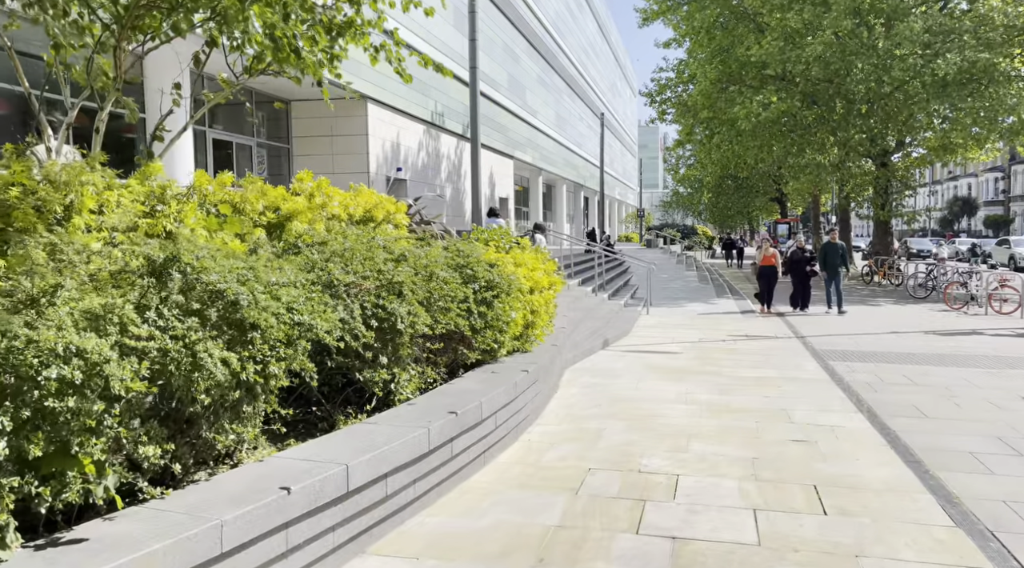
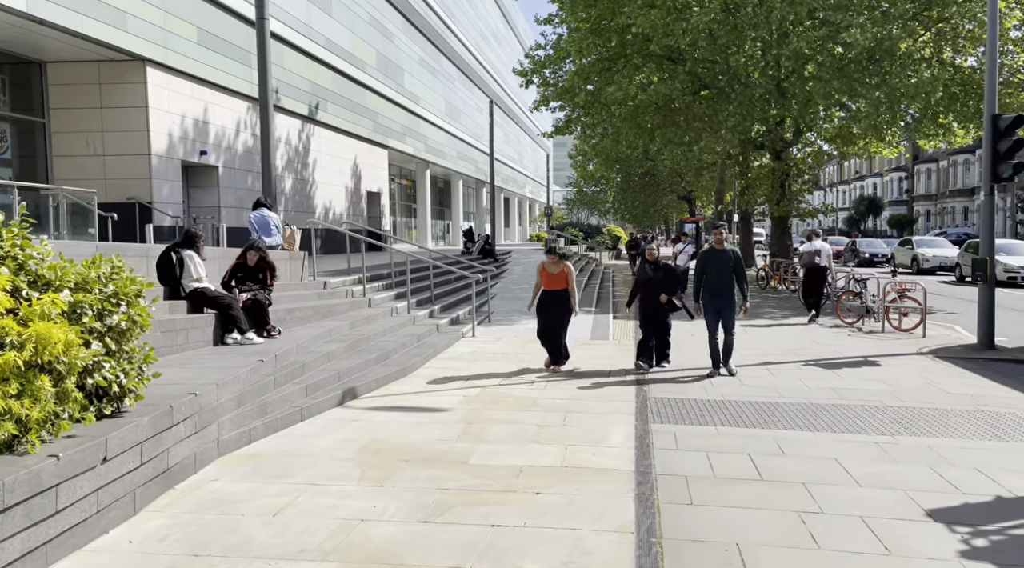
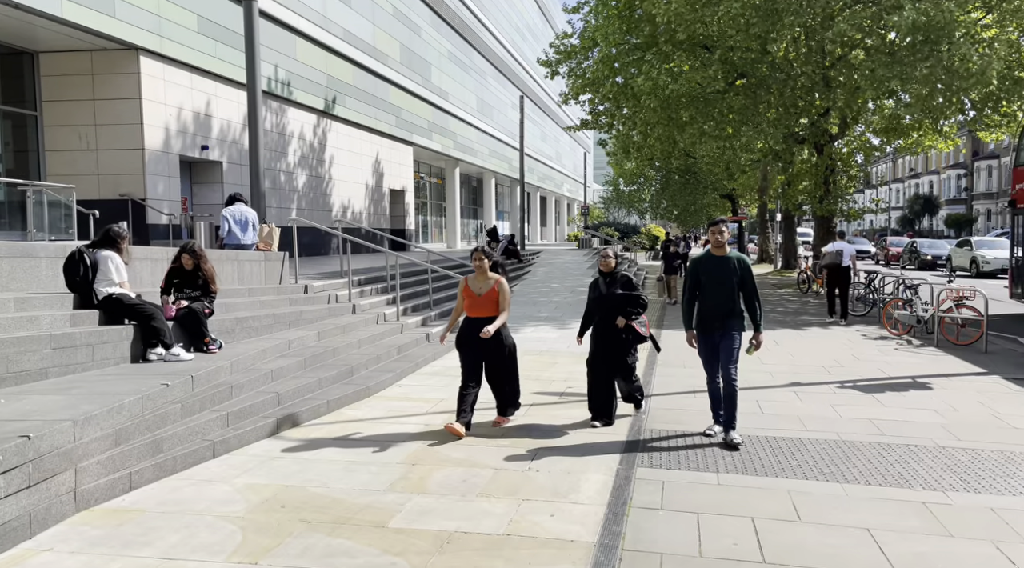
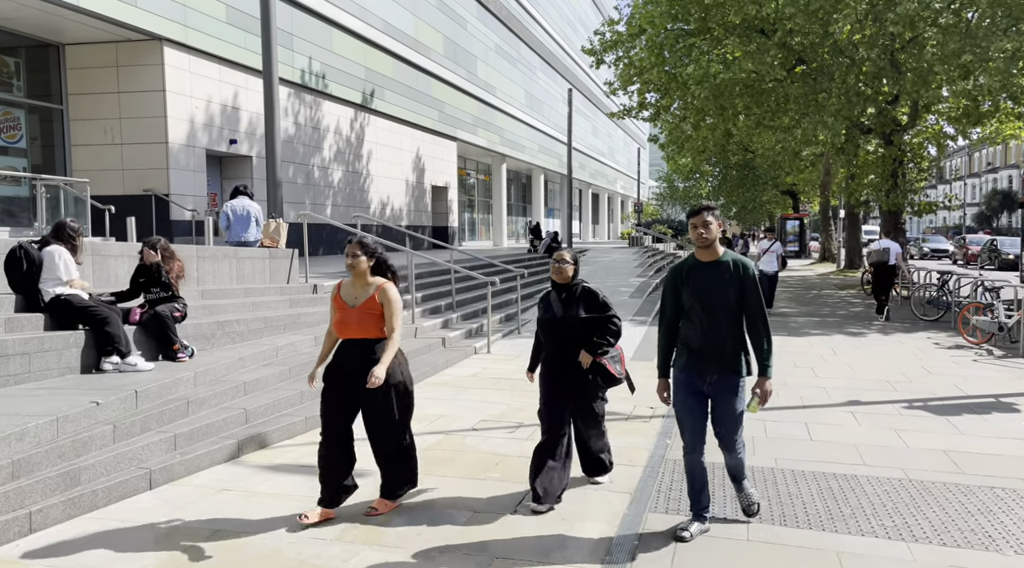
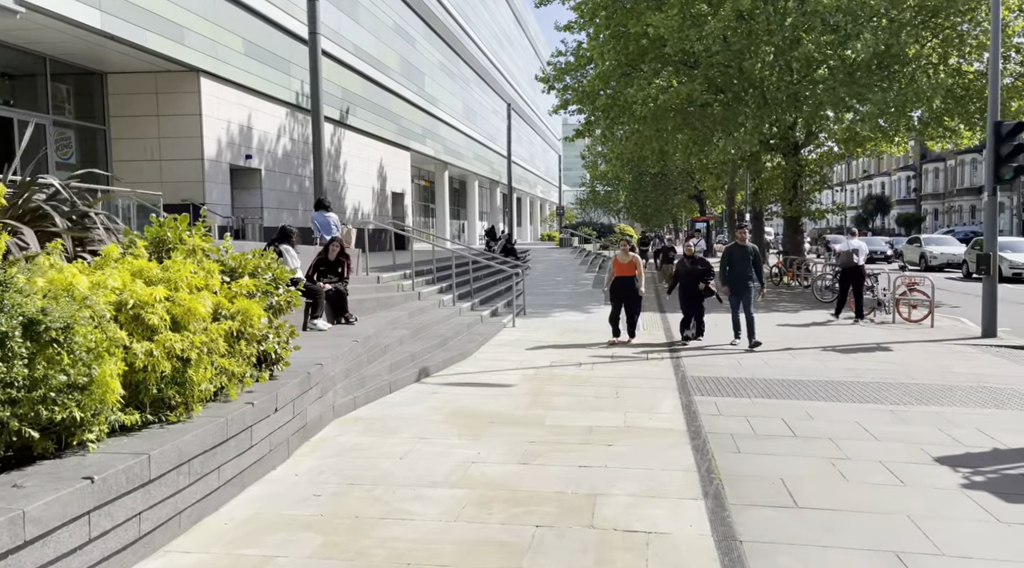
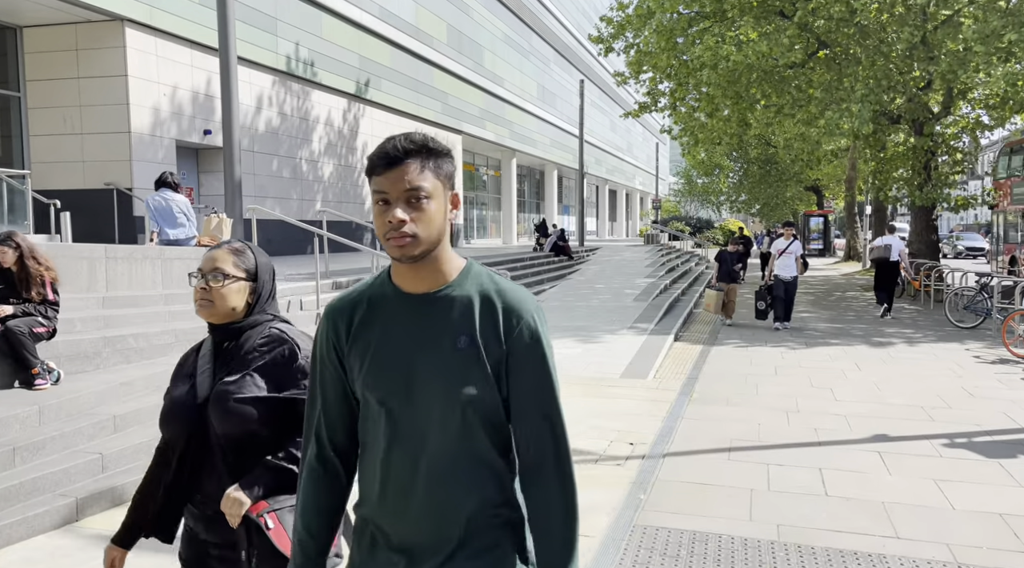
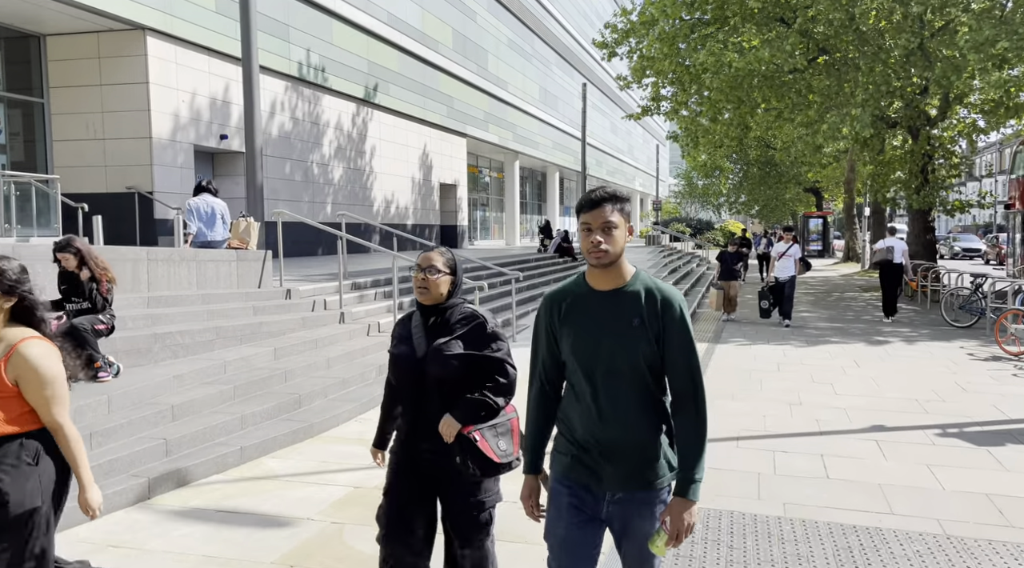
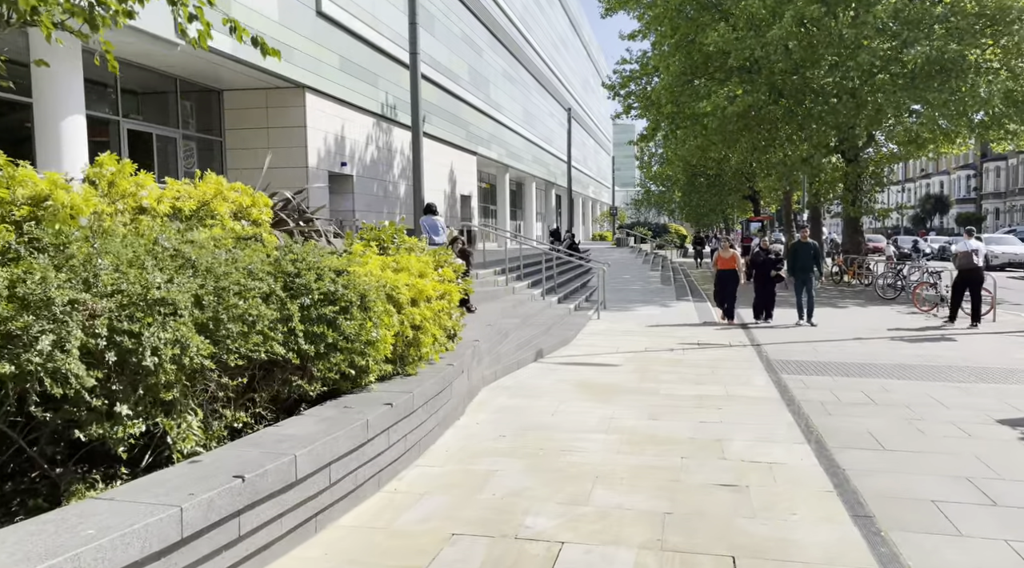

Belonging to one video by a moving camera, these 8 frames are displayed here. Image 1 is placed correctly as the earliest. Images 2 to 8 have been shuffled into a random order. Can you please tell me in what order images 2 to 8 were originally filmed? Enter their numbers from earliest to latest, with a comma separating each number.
8, 5, 2, 3, 4, 7, 6
